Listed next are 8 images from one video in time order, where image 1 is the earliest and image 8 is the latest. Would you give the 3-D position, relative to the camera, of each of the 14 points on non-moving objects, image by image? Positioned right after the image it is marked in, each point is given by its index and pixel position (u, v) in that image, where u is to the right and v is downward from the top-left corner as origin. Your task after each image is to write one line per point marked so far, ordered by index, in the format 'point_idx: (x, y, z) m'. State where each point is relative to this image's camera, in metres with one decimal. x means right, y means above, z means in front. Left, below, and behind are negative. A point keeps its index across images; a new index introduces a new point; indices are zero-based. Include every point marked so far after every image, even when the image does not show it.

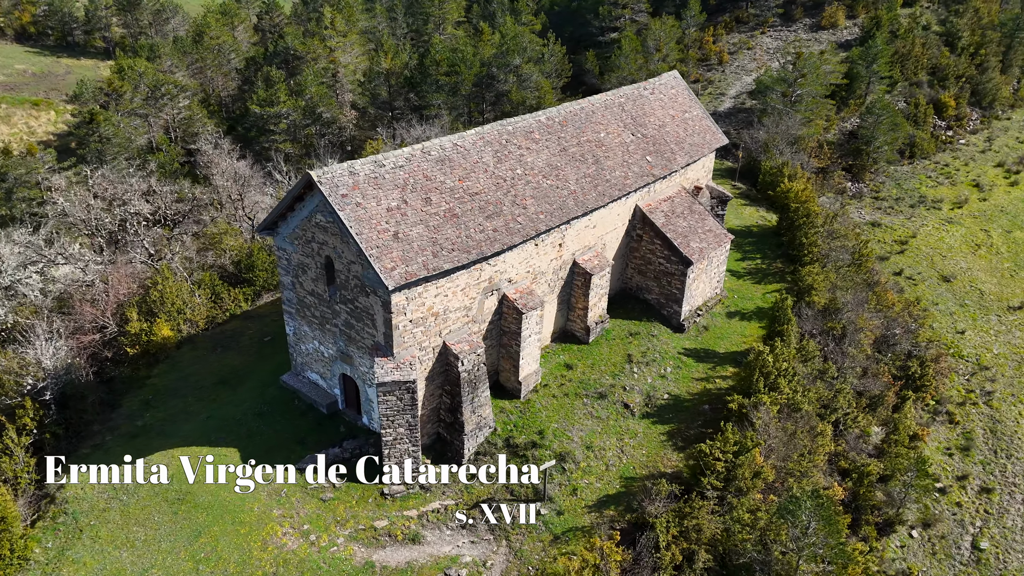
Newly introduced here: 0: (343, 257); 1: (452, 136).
0: (-4.0, +0.7, +17.2) m
1: (-1.5, +4.0, +19.5) m
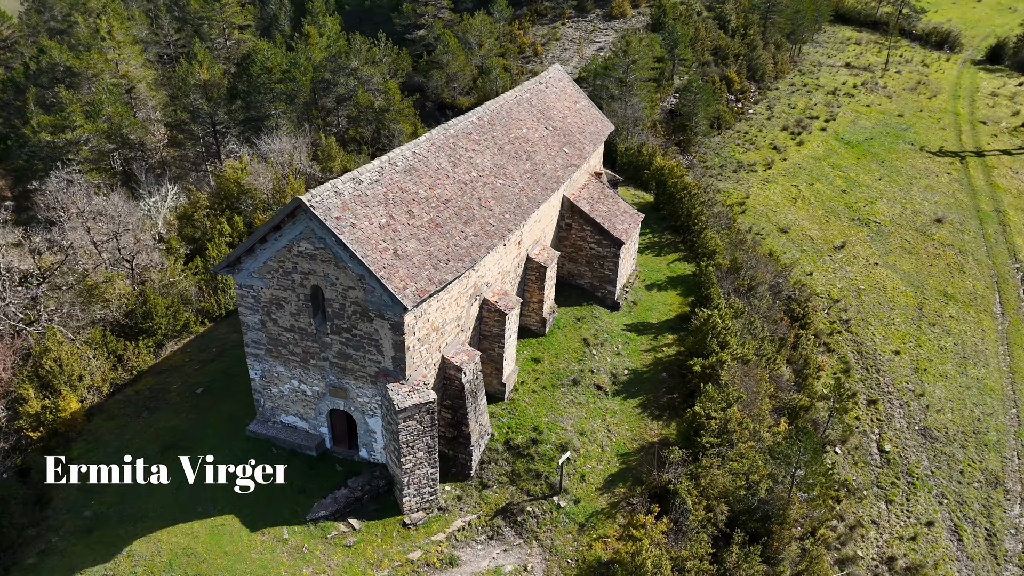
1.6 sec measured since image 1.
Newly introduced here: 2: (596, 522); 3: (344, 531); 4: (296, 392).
0: (-3.8, +0.1, +16.0) m
1: (-2.6, +3.6, +18.8) m
2: (+2.1, -5.9, +18.3) m
3: (-3.8, -5.5, +16.7) m
4: (-5.3, -2.5, +17.9) m
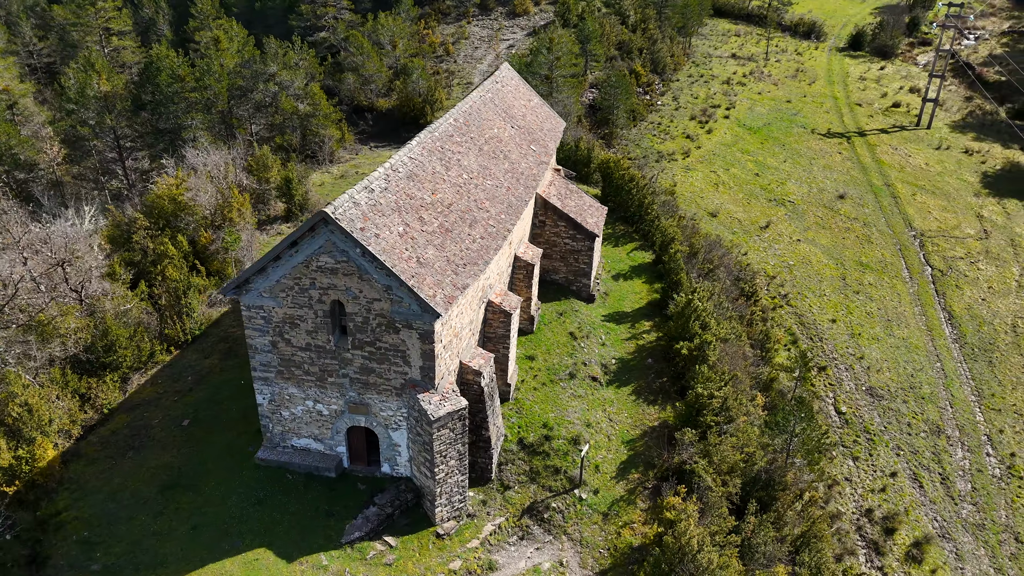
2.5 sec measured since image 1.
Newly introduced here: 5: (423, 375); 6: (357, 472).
0: (-3.2, -0.2, +15.5) m
1: (-2.8, +3.4, +18.4) m
2: (+2.7, -5.7, +18.7) m
3: (-2.9, -5.8, +16.3) m
4: (-4.7, -2.9, +17.1) m
5: (-2.0, -1.9, +16.1) m
6: (-3.7, -4.5, +17.6) m
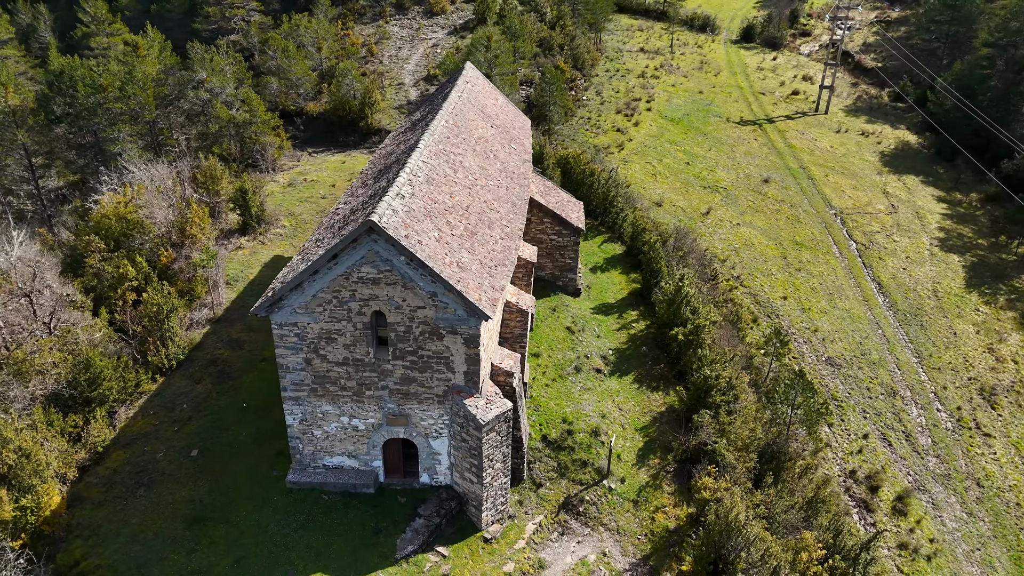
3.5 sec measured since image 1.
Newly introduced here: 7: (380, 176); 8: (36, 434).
0: (-2.2, -0.4, +15.2) m
1: (-2.4, +3.3, +18.1) m
2: (+3.5, -5.4, +19.2) m
3: (-1.6, -5.9, +16.0) m
4: (-3.8, -3.2, +16.6) m
5: (-1.0, -2.0, +16.0) m
6: (-2.8, -4.7, +17.2) m
7: (-3.3, +2.8, +18.7) m
8: (-11.2, -3.4, +17.3) m
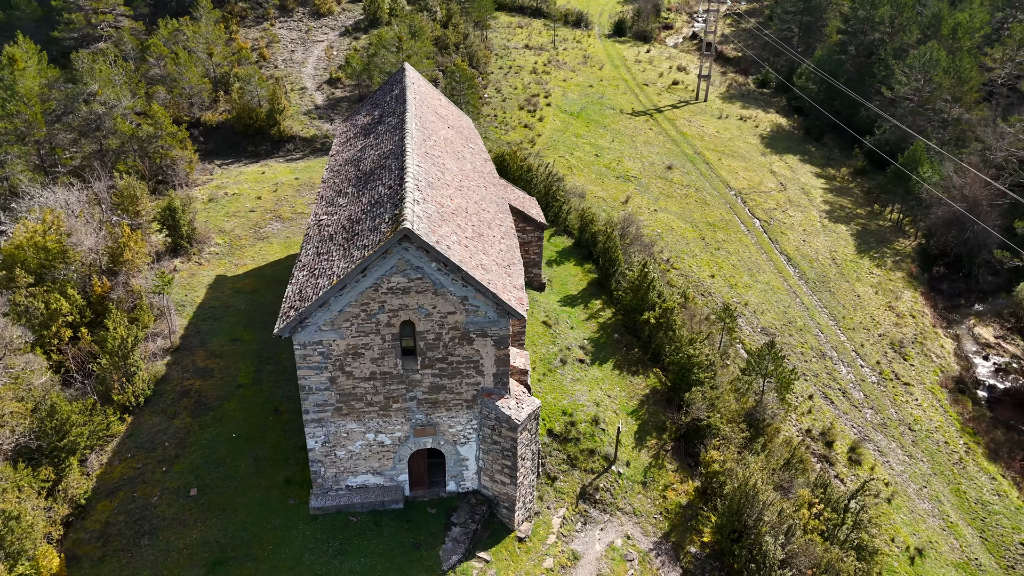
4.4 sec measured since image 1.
0: (-1.6, -0.5, +14.9) m
1: (-2.6, +3.1, +17.7) m
2: (+3.8, -5.1, +19.8) m
3: (-0.7, -6.0, +15.8) m
4: (-3.1, -3.5, +16.0) m
5: (-0.3, -2.1, +15.9) m
6: (-2.1, -4.8, +16.9) m
7: (-3.5, +2.6, +18.1) m
8: (-10.5, -4.3, +15.4) m
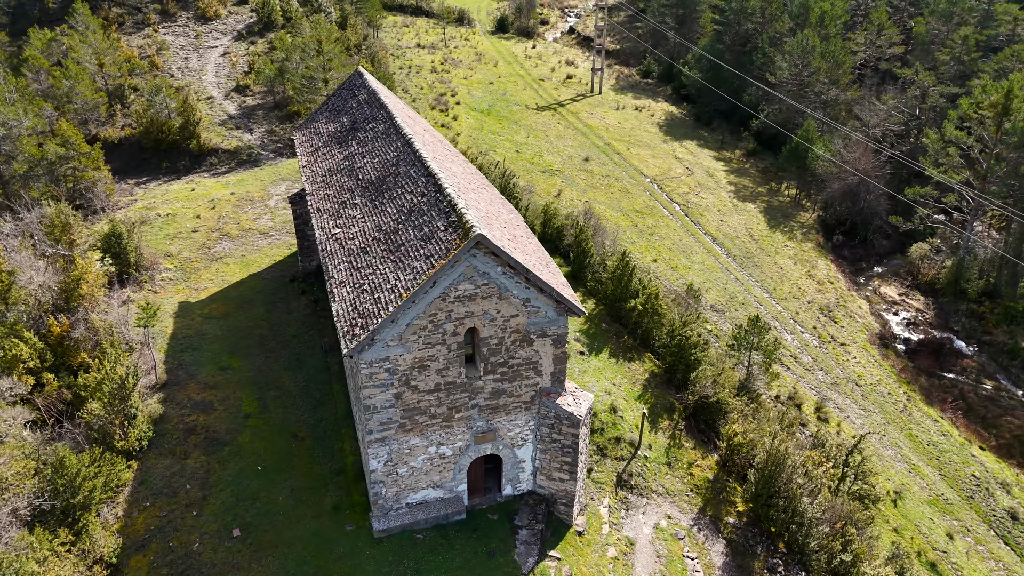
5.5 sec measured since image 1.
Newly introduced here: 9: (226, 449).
0: (-0.3, -0.6, +14.7) m
1: (-2.1, +2.9, +17.3) m
2: (+4.6, -4.7, +20.6) m
3: (+0.9, -6.0, +15.9) m
4: (-1.7, -3.7, +15.7) m
5: (+0.9, -2.0, +16.0) m
6: (-0.7, -5.0, +16.7) m
7: (-2.9, +2.3, +17.6) m
8: (-8.8, -5.2, +13.9) m
9: (-7.2, -4.0, +18.3) m
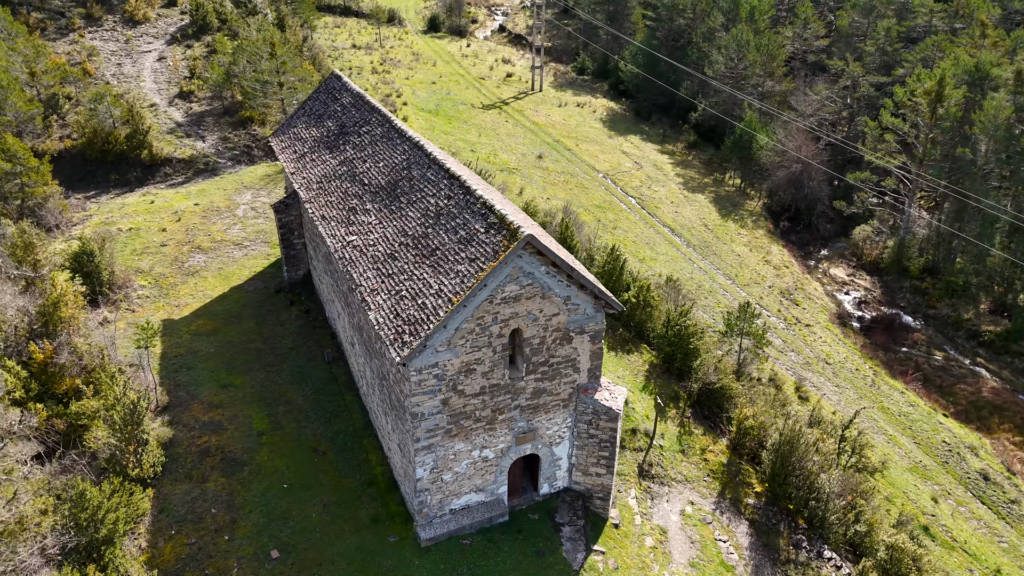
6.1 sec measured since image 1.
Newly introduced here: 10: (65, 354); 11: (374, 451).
0: (+0.6, -0.6, +14.8) m
1: (-1.6, +2.8, +17.1) m
2: (+5.1, -4.4, +21.1) m
3: (+1.9, -5.9, +16.1) m
4: (-0.8, -3.8, +15.6) m
5: (+1.7, -2.0, +16.1) m
6: (+0.2, -5.0, +16.7) m
7: (-2.5, +2.2, +17.3) m
8: (-7.6, -5.6, +13.1) m
9: (-6.4, -4.3, +17.6) m
10: (-12.2, -1.8, +20.1) m
11: (-3.4, -4.1, +18.2) m
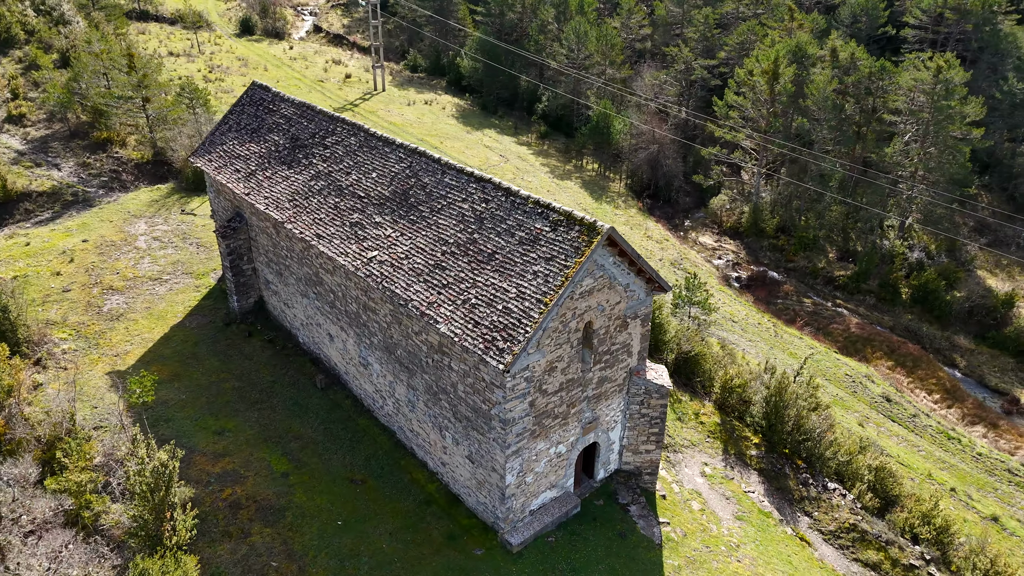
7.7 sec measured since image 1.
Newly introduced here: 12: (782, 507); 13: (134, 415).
0: (+2.0, -0.4, +15.2) m
1: (-1.1, +2.7, +16.9) m
2: (+5.2, -3.7, +22.5) m
3: (+3.6, -5.5, +16.9) m
4: (+0.8, -3.7, +15.7) m
5: (+2.9, -1.6, +16.8) m
6: (+1.6, -4.8, +17.0) m
7: (-2.0, +1.9, +16.9) m
8: (-4.8, -6.4, +11.6) m
9: (-5.0, -5.0, +16.3) m
10: (-11.4, -3.3, +17.2) m
11: (-2.3, -4.4, +17.6) m
12: (+7.2, -5.8, +19.5) m
13: (-9.8, -3.3, +19.1) m
